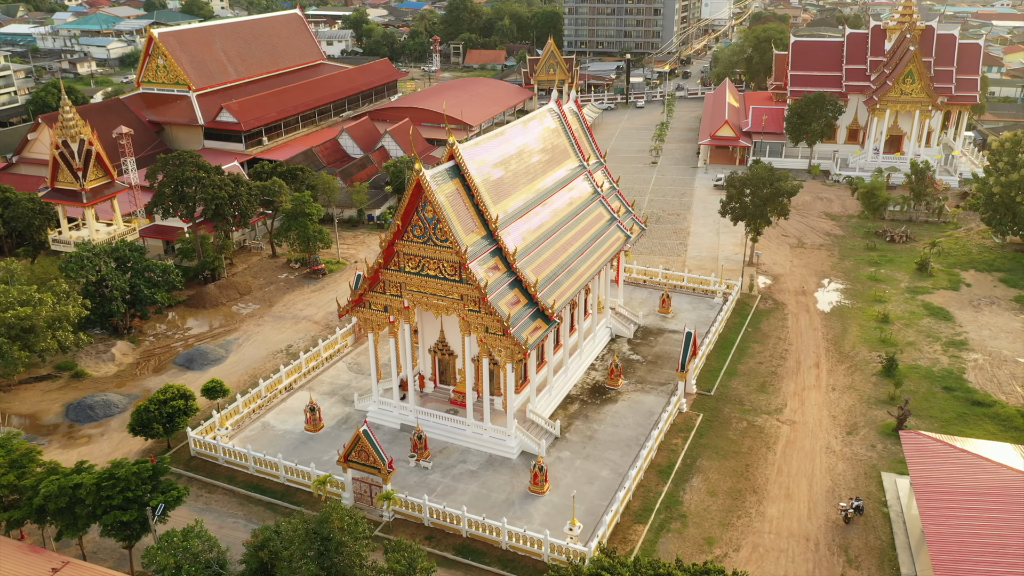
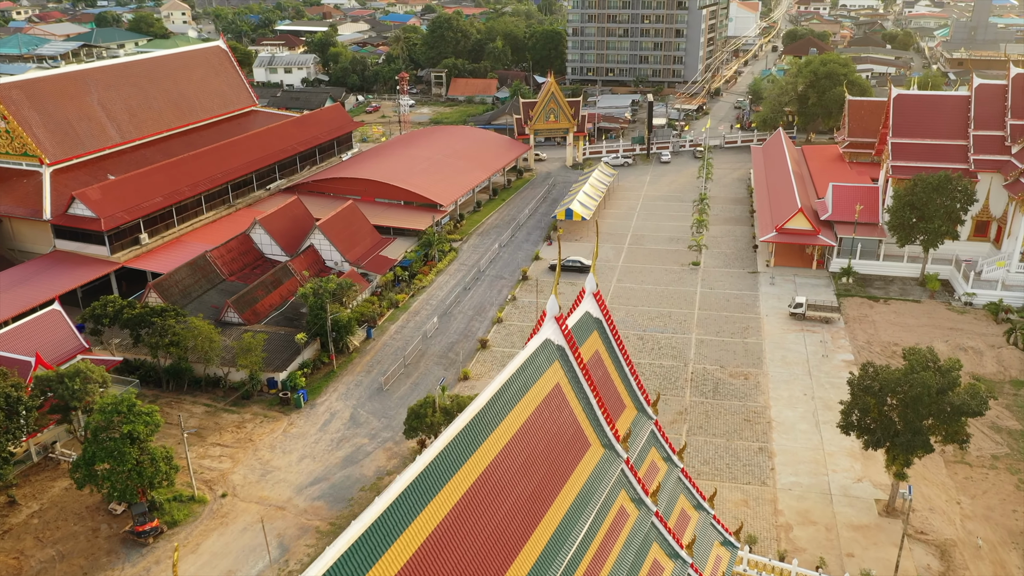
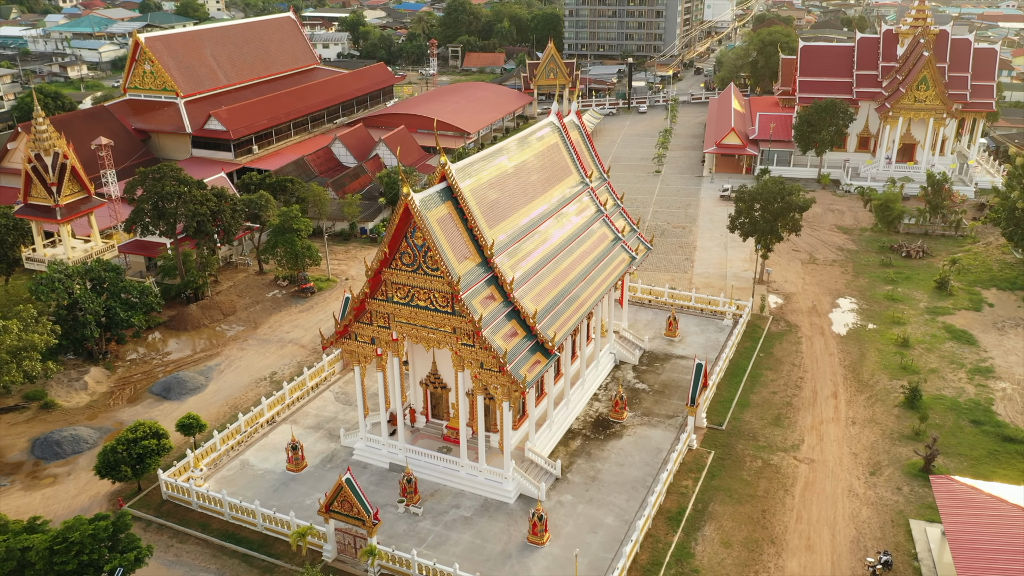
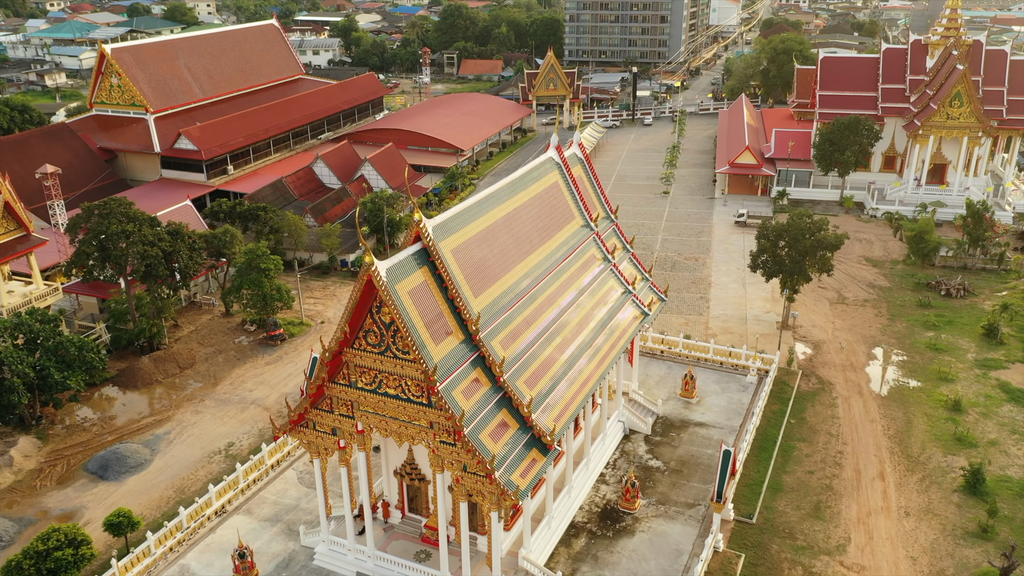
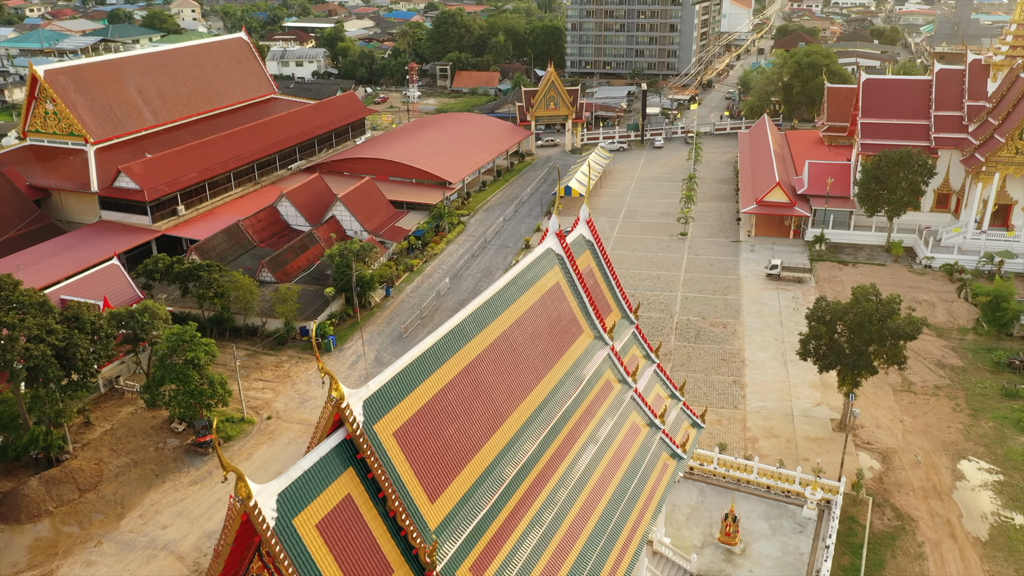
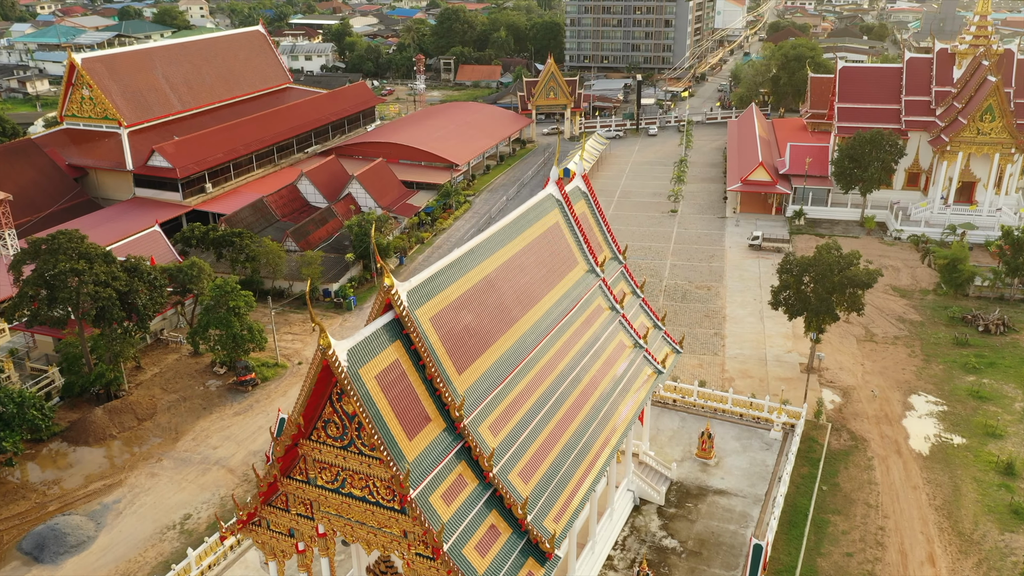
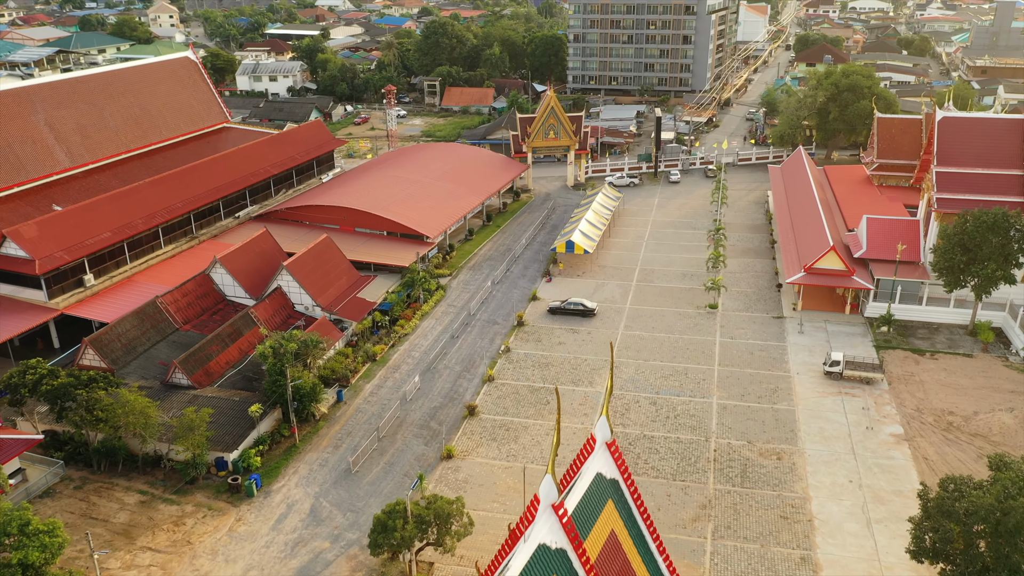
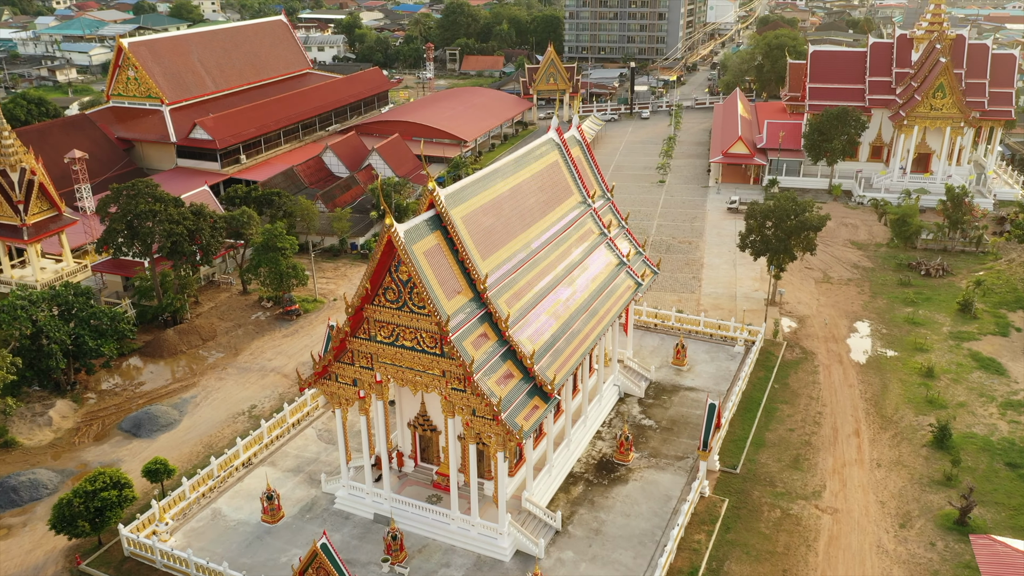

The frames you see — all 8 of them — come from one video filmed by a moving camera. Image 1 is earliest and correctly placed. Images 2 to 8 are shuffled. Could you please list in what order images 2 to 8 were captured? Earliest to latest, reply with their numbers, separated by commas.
3, 8, 4, 6, 5, 2, 7
